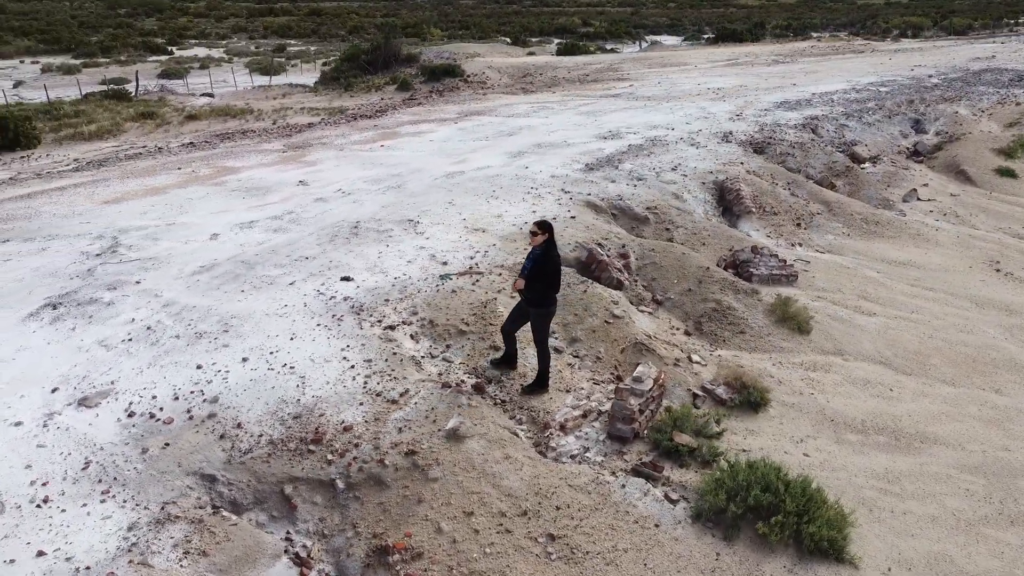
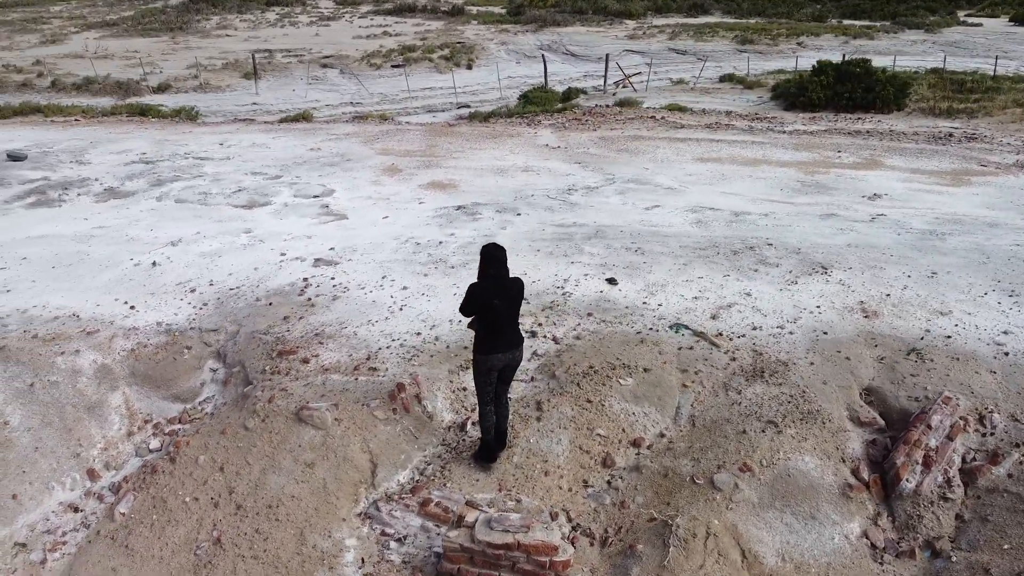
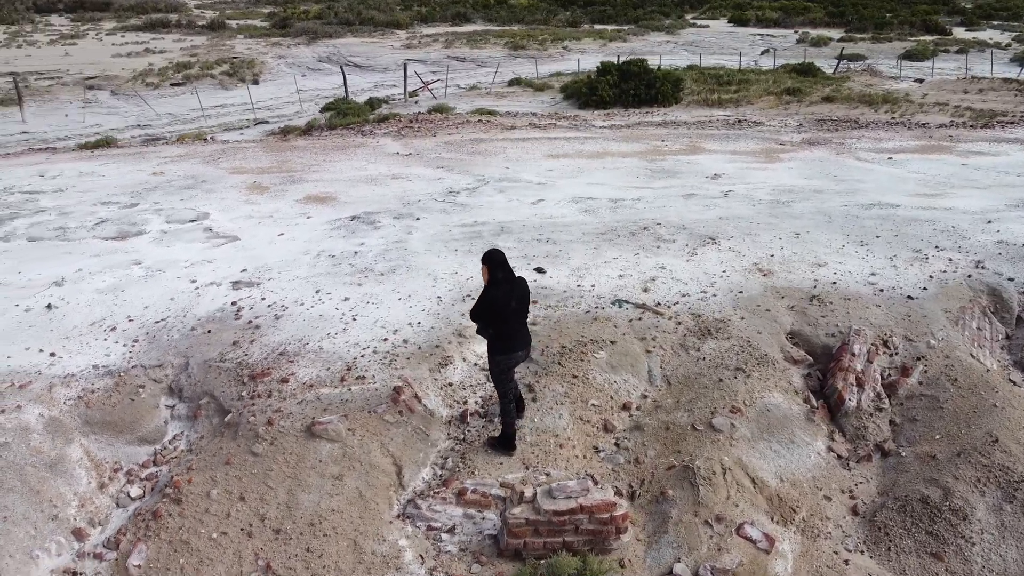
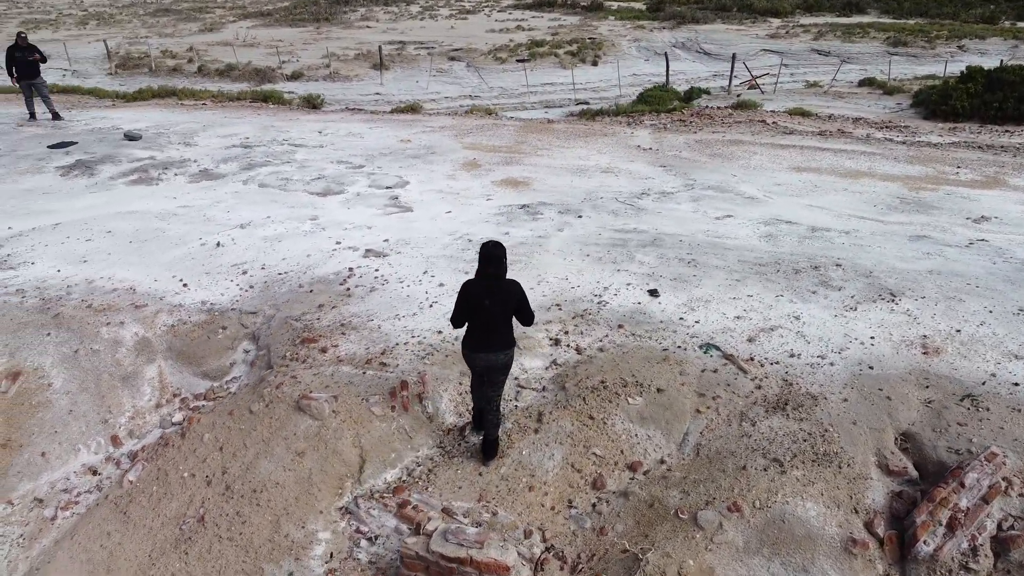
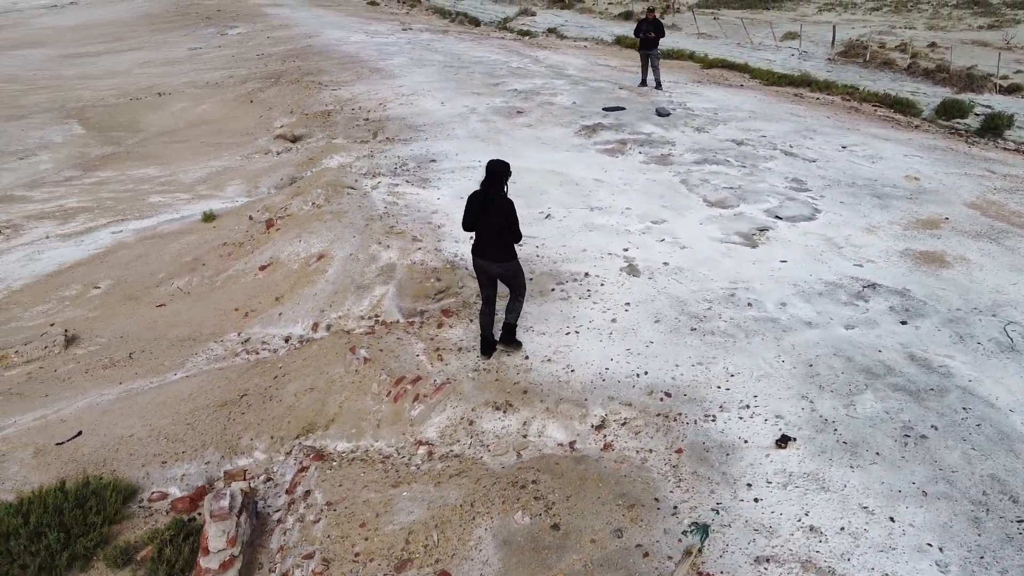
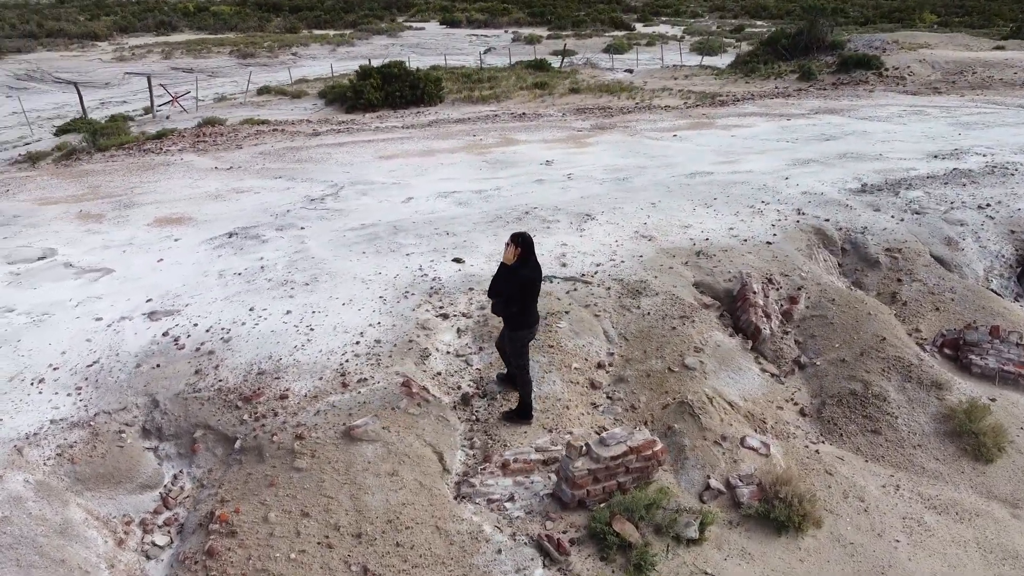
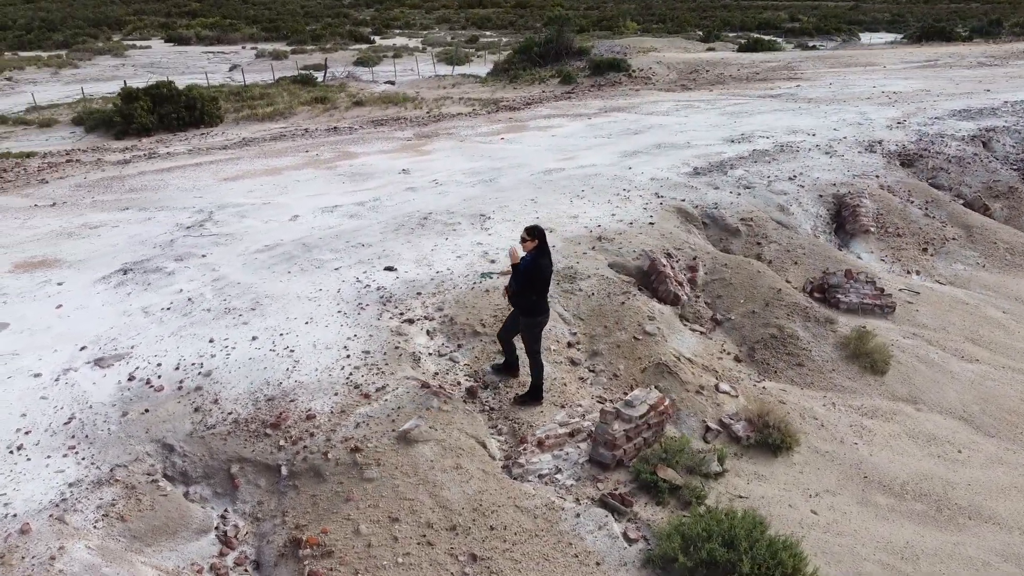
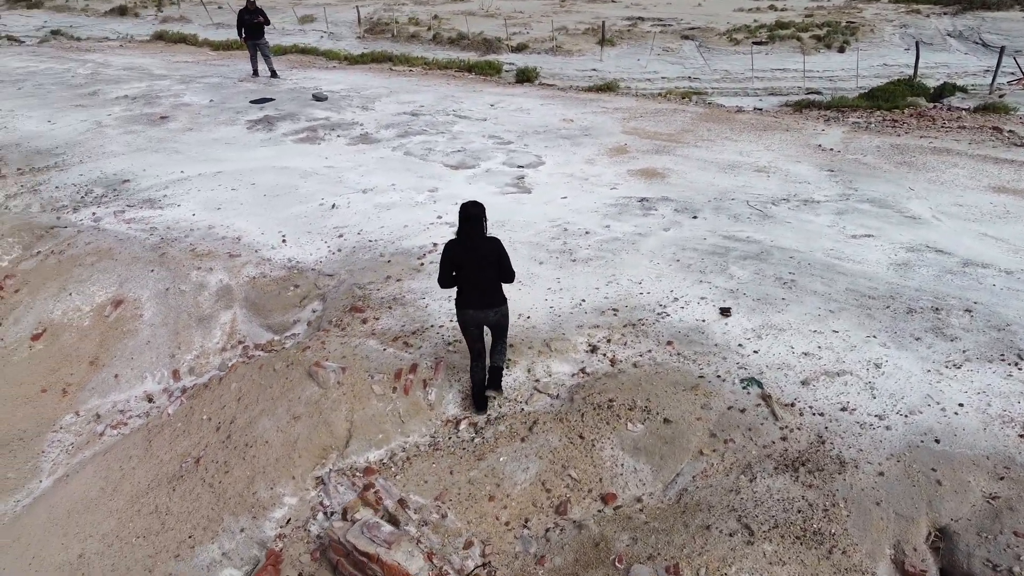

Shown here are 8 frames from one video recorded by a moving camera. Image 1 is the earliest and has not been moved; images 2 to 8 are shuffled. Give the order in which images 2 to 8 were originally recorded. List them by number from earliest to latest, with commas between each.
7, 6, 3, 2, 4, 8, 5
